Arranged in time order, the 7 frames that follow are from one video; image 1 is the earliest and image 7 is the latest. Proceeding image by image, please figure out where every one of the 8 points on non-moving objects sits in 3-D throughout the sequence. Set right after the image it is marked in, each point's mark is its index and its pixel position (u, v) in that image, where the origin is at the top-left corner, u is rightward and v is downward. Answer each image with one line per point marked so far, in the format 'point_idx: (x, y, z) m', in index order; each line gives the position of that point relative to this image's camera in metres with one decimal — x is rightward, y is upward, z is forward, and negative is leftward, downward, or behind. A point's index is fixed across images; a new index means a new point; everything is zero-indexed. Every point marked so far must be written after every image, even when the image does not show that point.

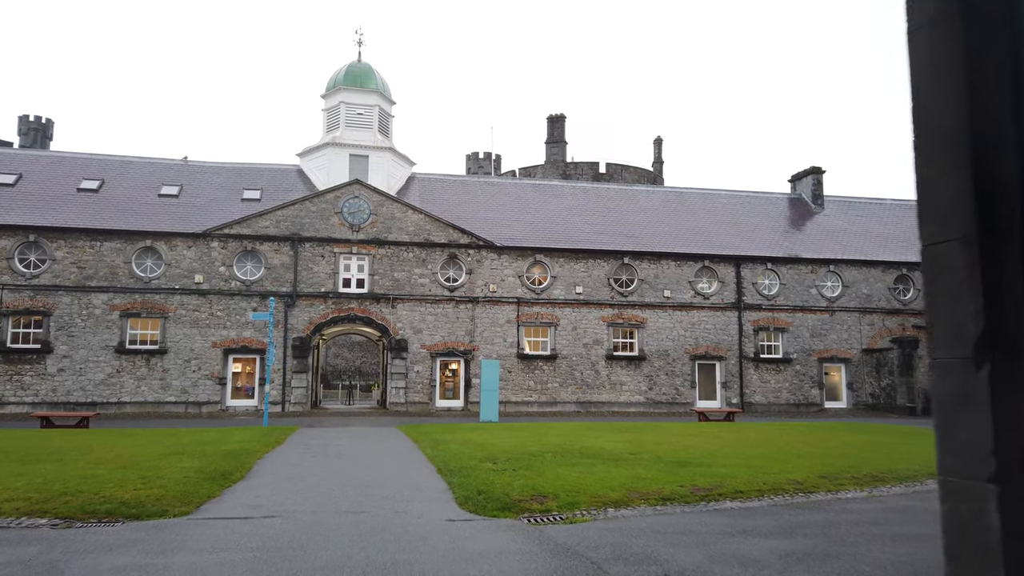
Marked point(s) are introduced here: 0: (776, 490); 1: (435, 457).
0: (+2.7, -2.0, +7.5) m
1: (-1.0, -2.3, +10.2) m
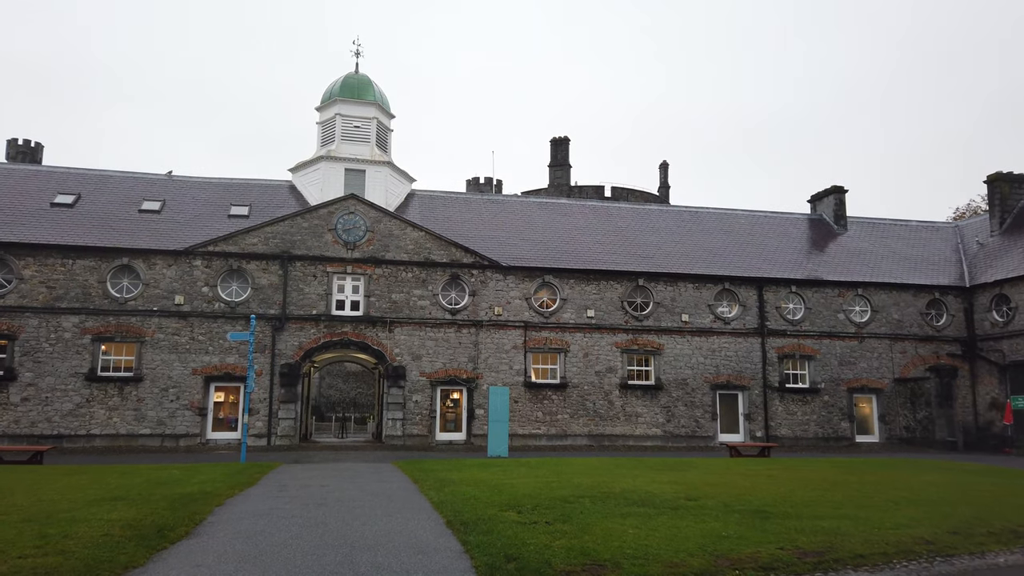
0: (+2.9, -2.0, +5.6) m
1: (-0.8, -2.3, +8.2) m
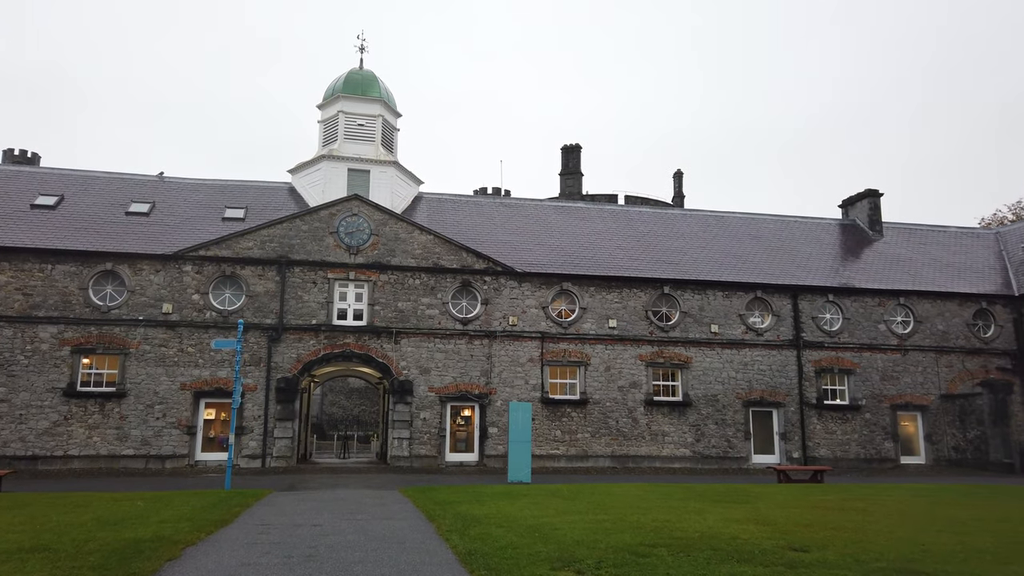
0: (+3.3, -1.8, +3.8) m
1: (-0.4, -2.2, +6.4) m
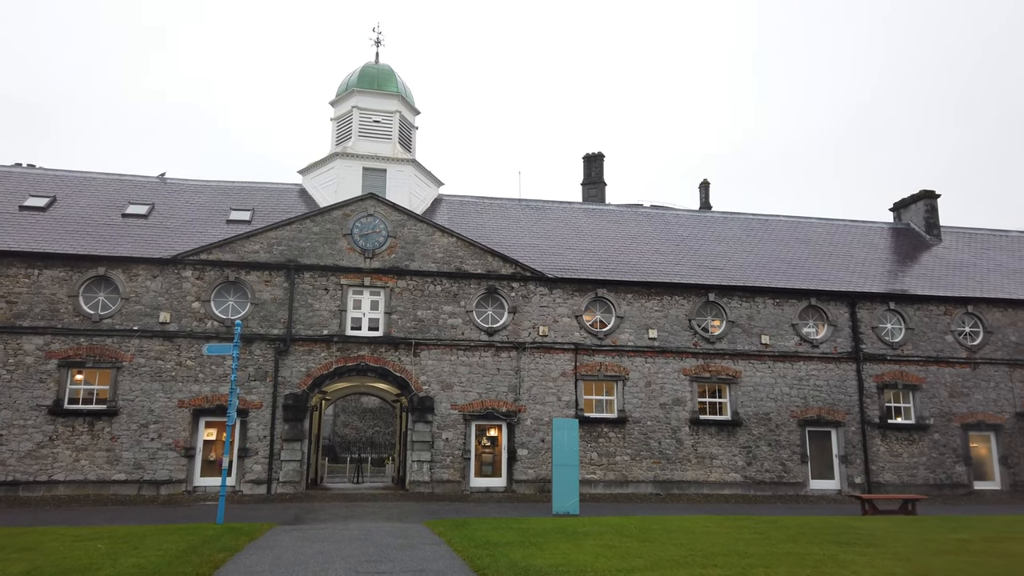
0: (+3.8, -1.5, +1.8) m
1: (+0.2, -2.0, +4.4) m
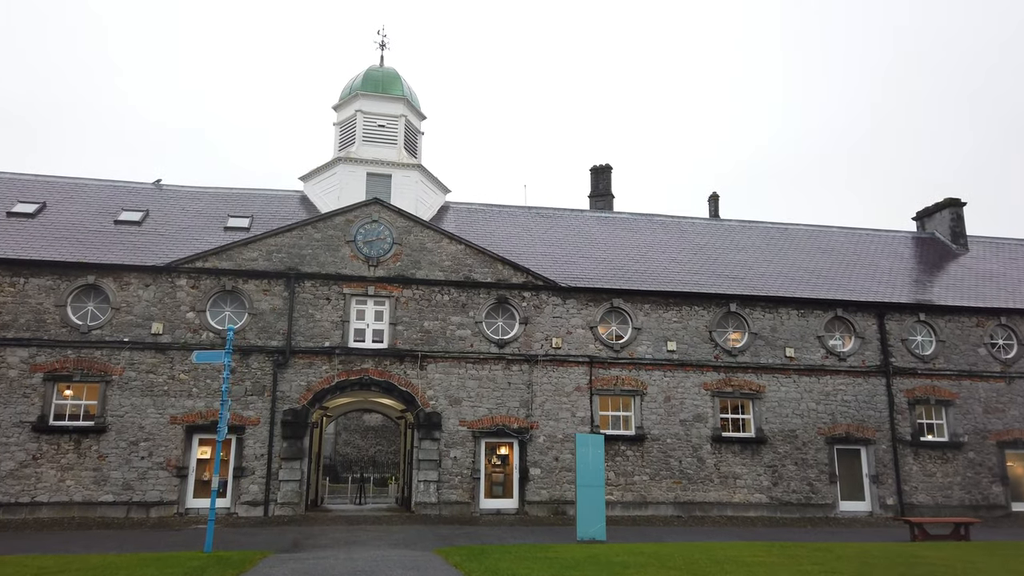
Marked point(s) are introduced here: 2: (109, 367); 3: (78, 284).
0: (+4.0, -1.3, +0.8) m
1: (+0.4, -1.9, +3.4) m
2: (-8.9, -1.8, +16.8) m
3: (-9.8, +0.1, +17.1) m
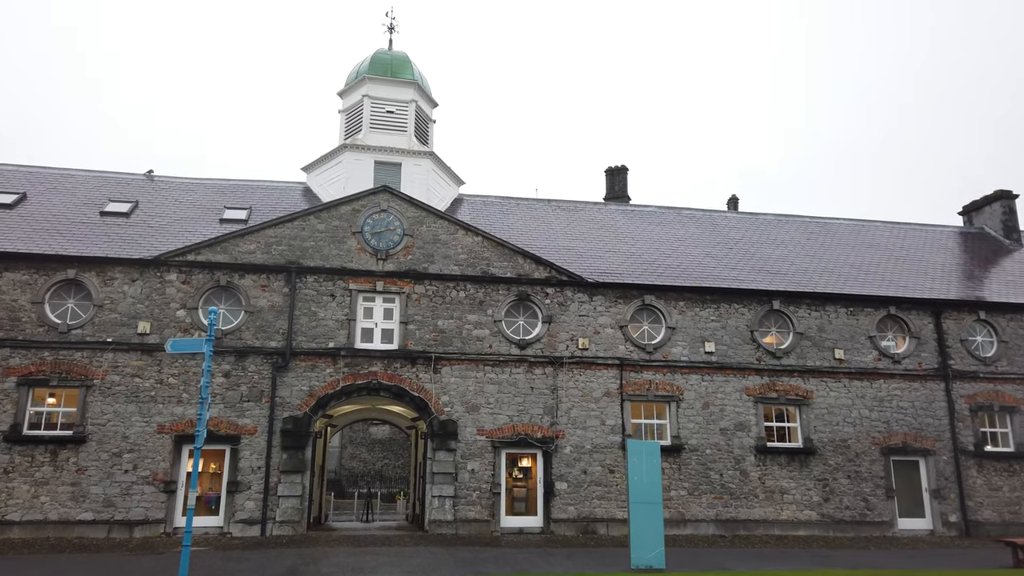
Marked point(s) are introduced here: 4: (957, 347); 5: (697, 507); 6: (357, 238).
0: (+4.4, -0.8, -0.9) m
1: (+0.8, -1.5, +1.7) m
2: (-8.4, -1.7, +15.2) m
3: (-9.3, +0.2, +15.5) m
4: (+10.6, -1.4, +18.1) m
5: (+3.9, -4.7, +16.2) m
6: (-3.4, +1.1, +16.6) m
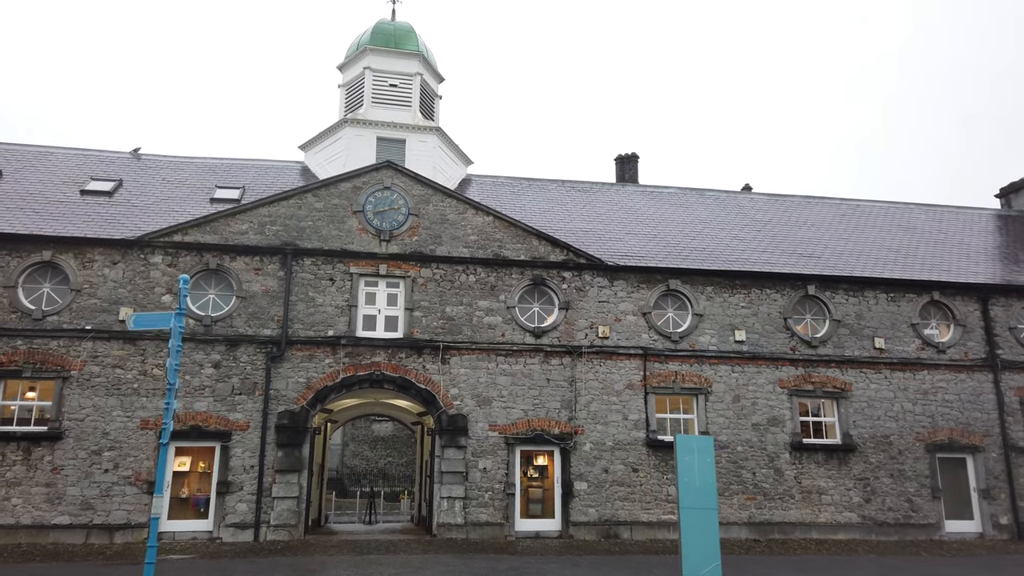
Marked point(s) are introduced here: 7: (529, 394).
0: (+4.7, -0.5, -2.3) m
1: (+1.1, -1.2, +0.4) m
2: (-8.2, -1.3, +13.9) m
3: (-9.0, +0.5, +14.2) m
4: (+10.9, -1.0, +16.7) m
5: (+4.2, -4.3, +14.9) m
6: (-3.1, +1.4, +15.3) m
7: (+0.3, -2.1, +15.0) m
